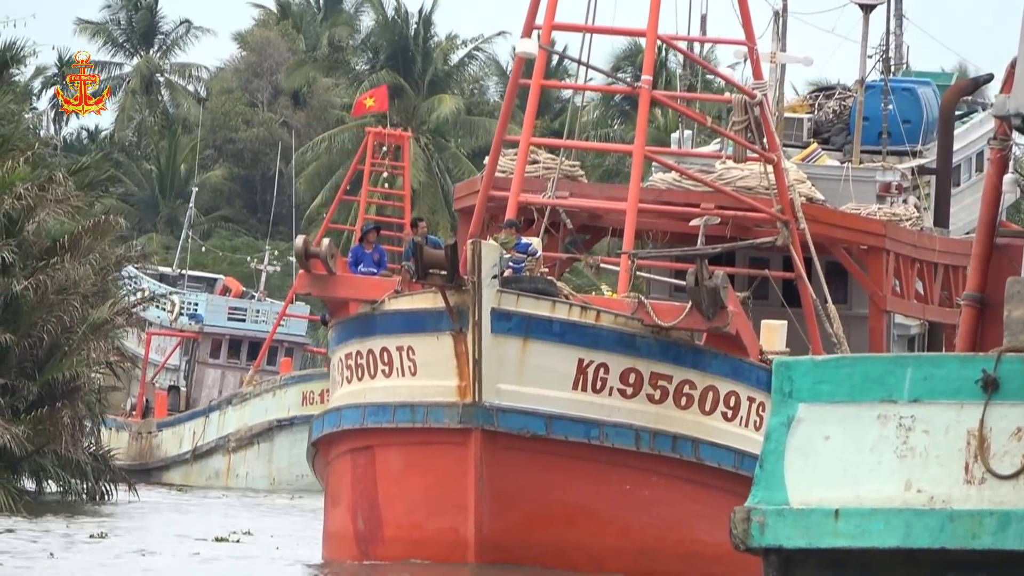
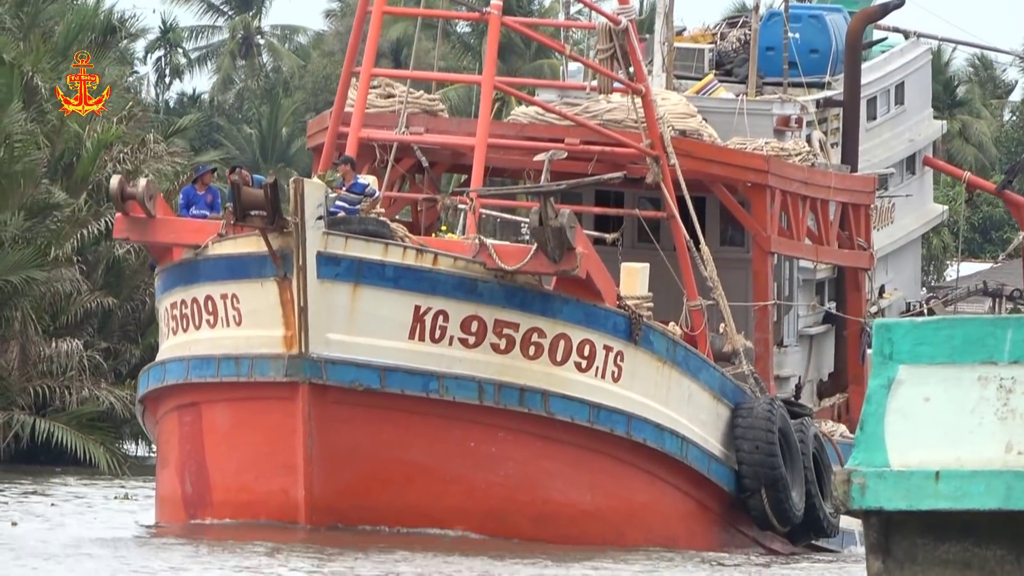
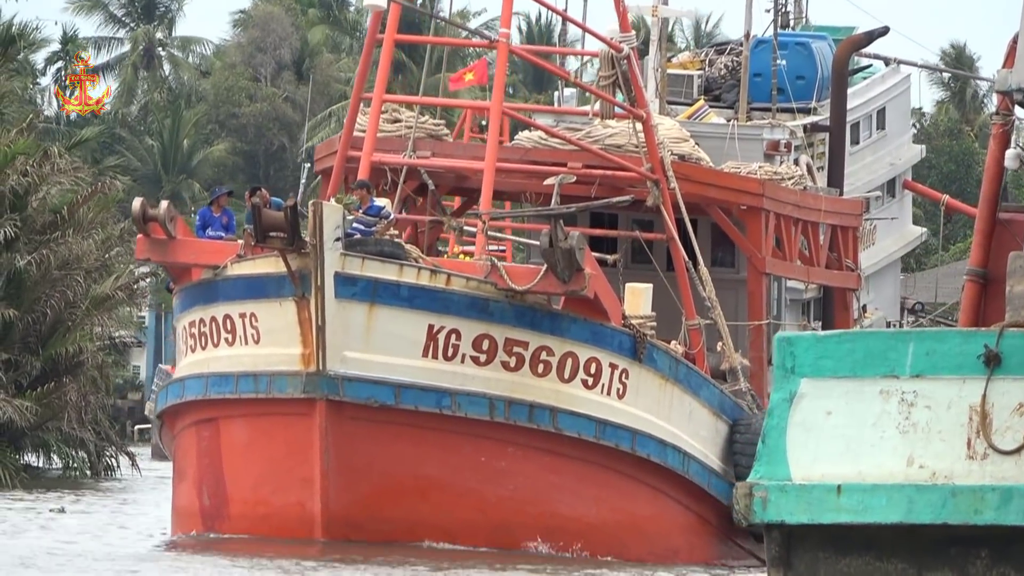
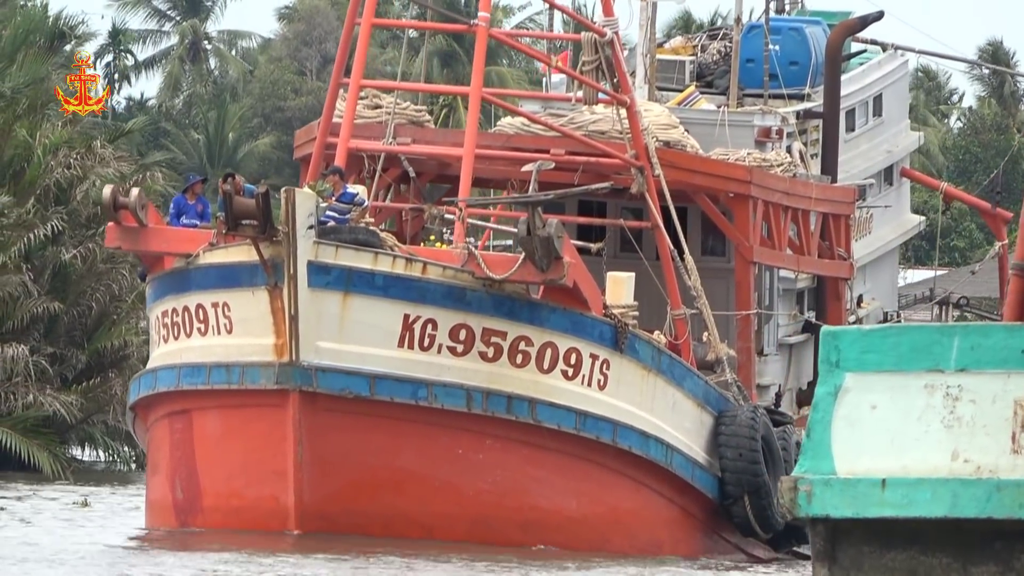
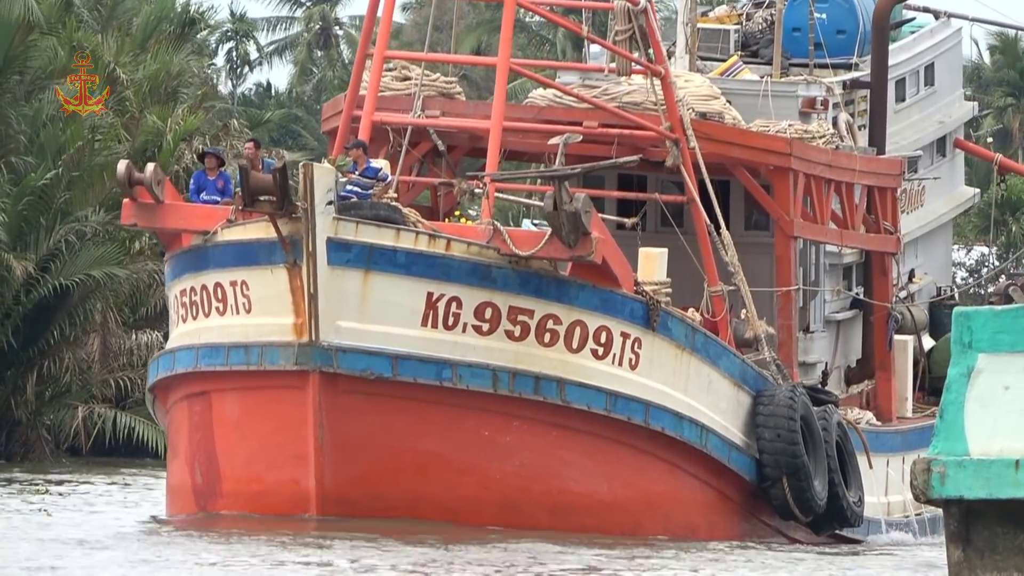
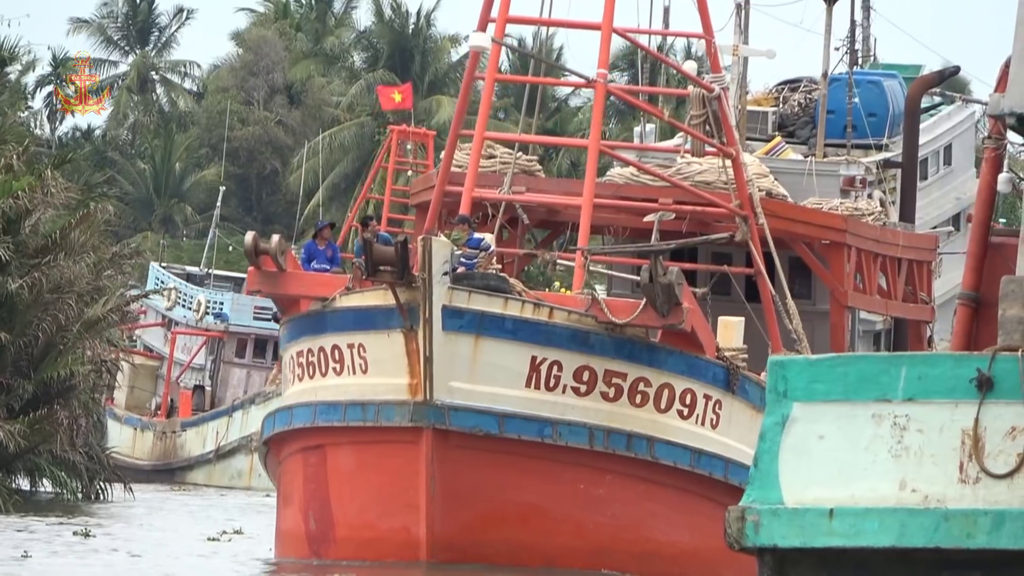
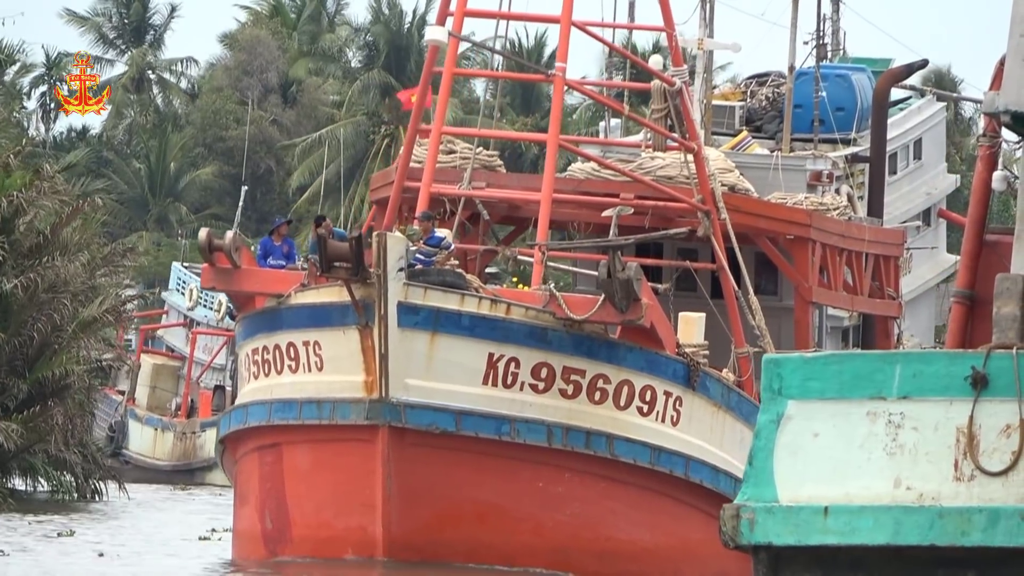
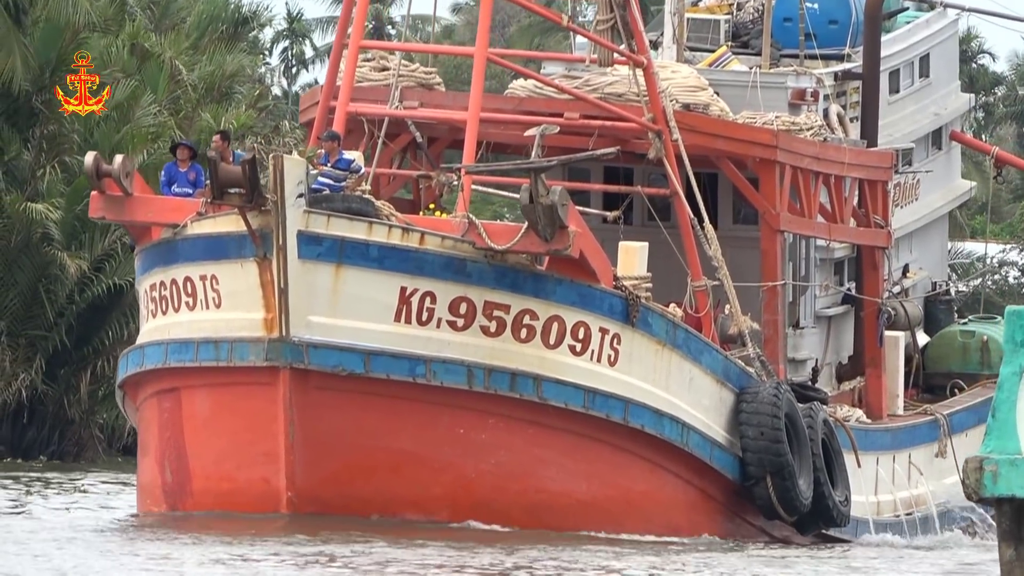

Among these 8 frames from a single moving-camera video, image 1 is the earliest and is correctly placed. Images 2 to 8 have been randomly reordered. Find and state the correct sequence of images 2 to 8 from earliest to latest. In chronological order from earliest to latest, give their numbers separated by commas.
6, 7, 3, 4, 2, 5, 8
